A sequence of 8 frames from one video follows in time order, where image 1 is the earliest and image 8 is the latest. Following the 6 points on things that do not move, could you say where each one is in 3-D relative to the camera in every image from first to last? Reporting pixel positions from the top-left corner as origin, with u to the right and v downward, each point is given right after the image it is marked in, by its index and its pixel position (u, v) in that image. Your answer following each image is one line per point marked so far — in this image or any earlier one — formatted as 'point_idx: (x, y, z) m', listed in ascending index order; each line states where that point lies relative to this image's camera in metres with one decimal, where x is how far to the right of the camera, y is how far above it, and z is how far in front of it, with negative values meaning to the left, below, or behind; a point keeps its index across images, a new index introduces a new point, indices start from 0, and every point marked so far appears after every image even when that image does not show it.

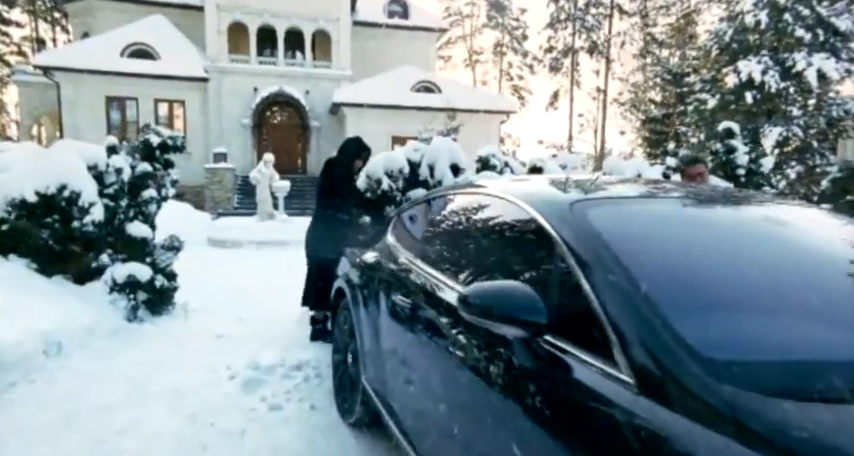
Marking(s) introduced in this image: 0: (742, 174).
0: (+4.0, +0.7, +7.7) m
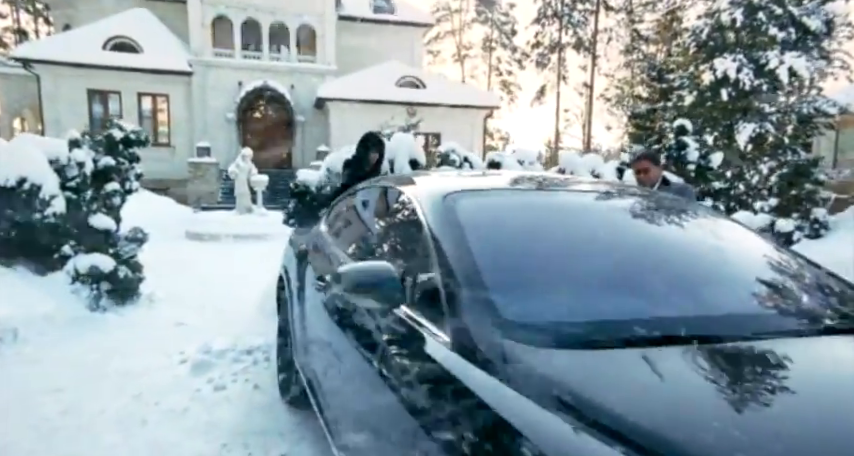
0: (+3.5, +0.8, +8.0) m
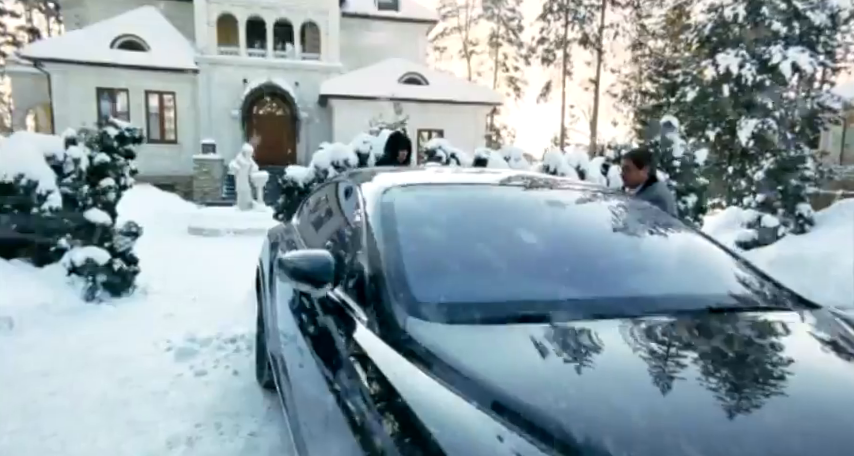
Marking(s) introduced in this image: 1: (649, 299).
0: (+3.4, +0.9, +8.1) m
1: (+0.7, -0.2, +2.0) m
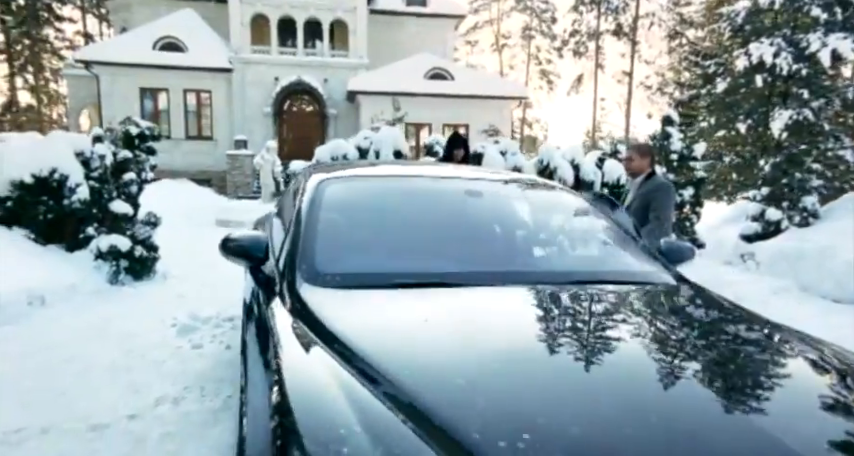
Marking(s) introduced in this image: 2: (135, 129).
0: (+3.5, +1.0, +8.2) m
1: (+0.4, -0.2, +2.3) m
2: (-3.6, +1.2, +7.0) m
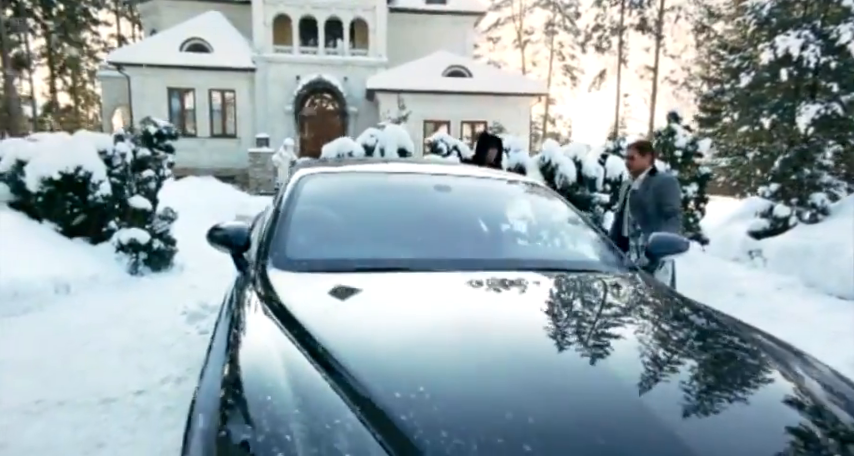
0: (+3.6, +1.0, +8.3) m
1: (+0.2, -0.2, +2.5) m
2: (-3.5, +1.3, +7.4) m
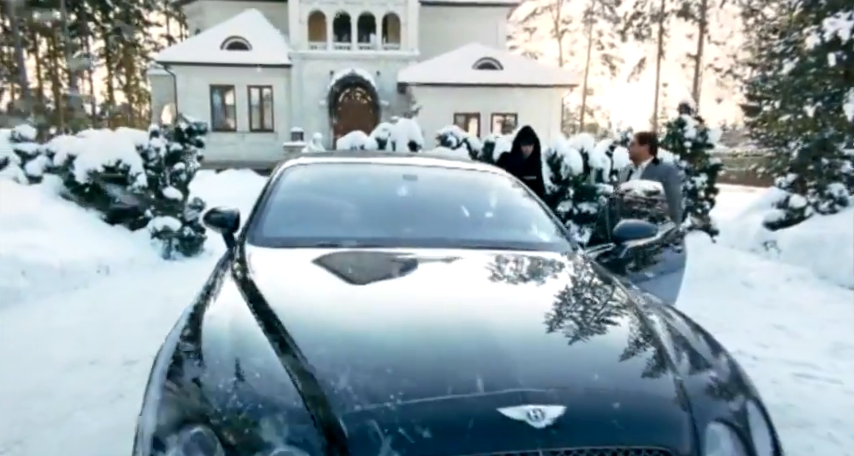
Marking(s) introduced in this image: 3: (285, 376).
0: (+3.8, +1.2, +8.4) m
1: (0.0, -0.1, +2.9) m
2: (-3.3, +1.4, +8.0) m
3: (-0.4, -0.4, +1.6) m
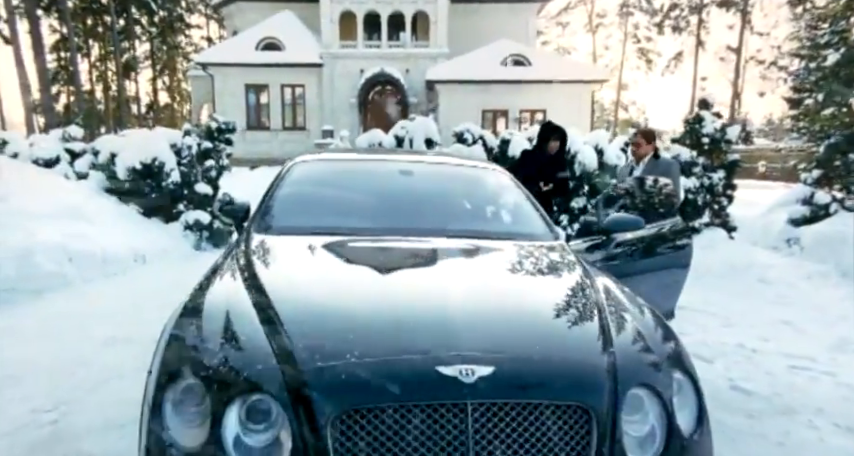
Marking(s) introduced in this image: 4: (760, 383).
0: (+4.1, +1.2, +8.4) m
1: (0.0, 0.0, +3.2) m
2: (-3.1, +1.5, +8.5) m
3: (-0.5, -0.4, +1.8) m
4: (+2.4, -1.1, +4.1) m
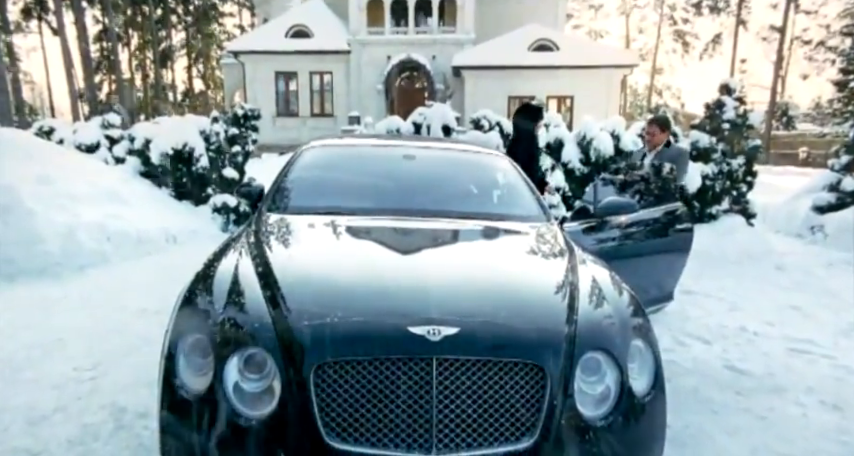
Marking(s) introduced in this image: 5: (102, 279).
0: (+4.3, +1.4, +8.3) m
1: (0.0, +0.1, +3.4) m
2: (-2.8, +1.8, +8.8) m
3: (-0.6, -0.3, +2.1) m
4: (+2.4, -1.0, +4.2) m
5: (-3.3, -0.5, +5.9) m
